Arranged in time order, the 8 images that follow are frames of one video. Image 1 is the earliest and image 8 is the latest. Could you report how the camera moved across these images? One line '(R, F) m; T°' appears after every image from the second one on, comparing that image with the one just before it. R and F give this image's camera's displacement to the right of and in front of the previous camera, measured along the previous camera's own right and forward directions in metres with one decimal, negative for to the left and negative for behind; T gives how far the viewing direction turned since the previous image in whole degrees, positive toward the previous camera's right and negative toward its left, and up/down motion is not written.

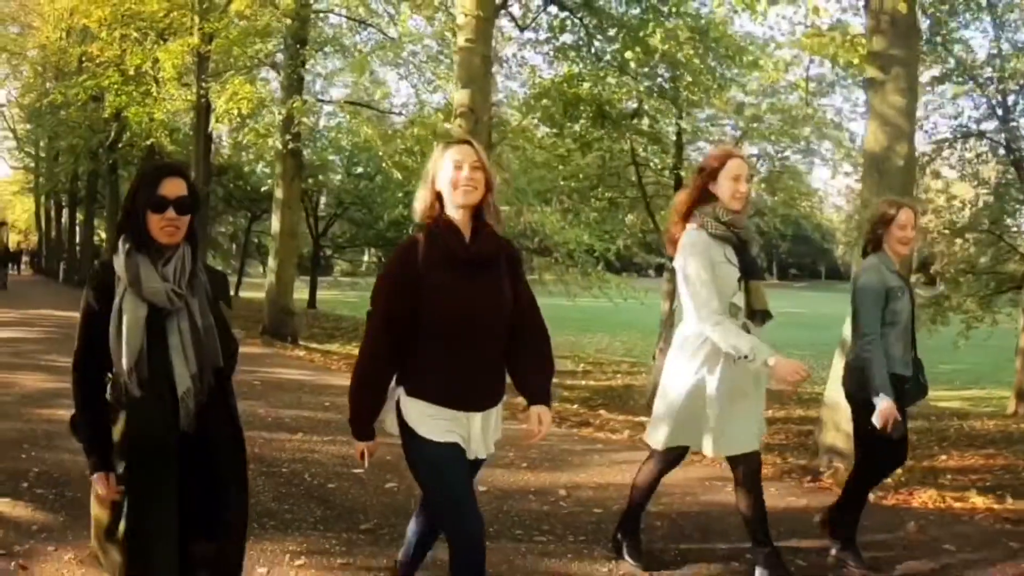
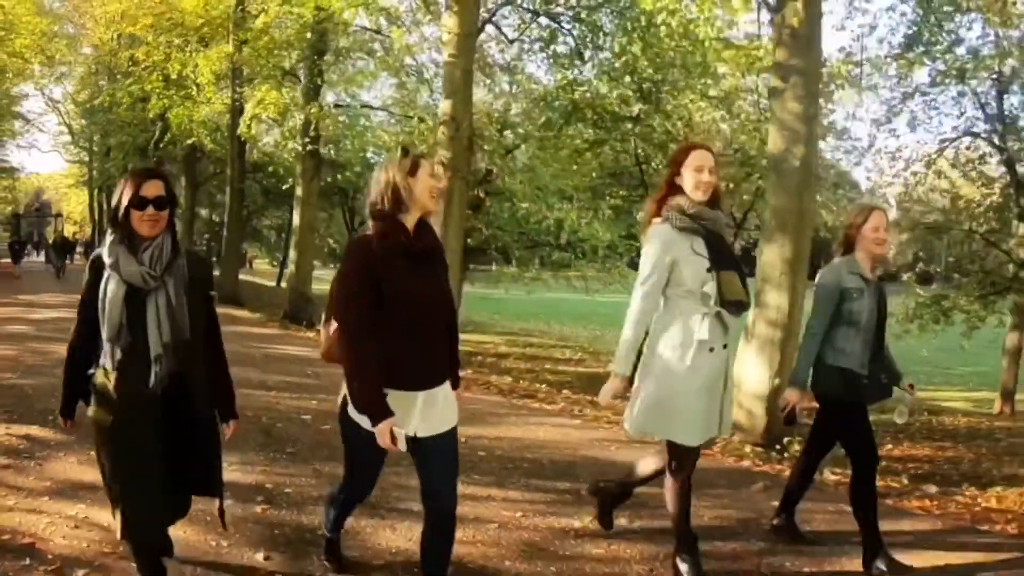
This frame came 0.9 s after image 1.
(+0.9, -1.3) m; -3°
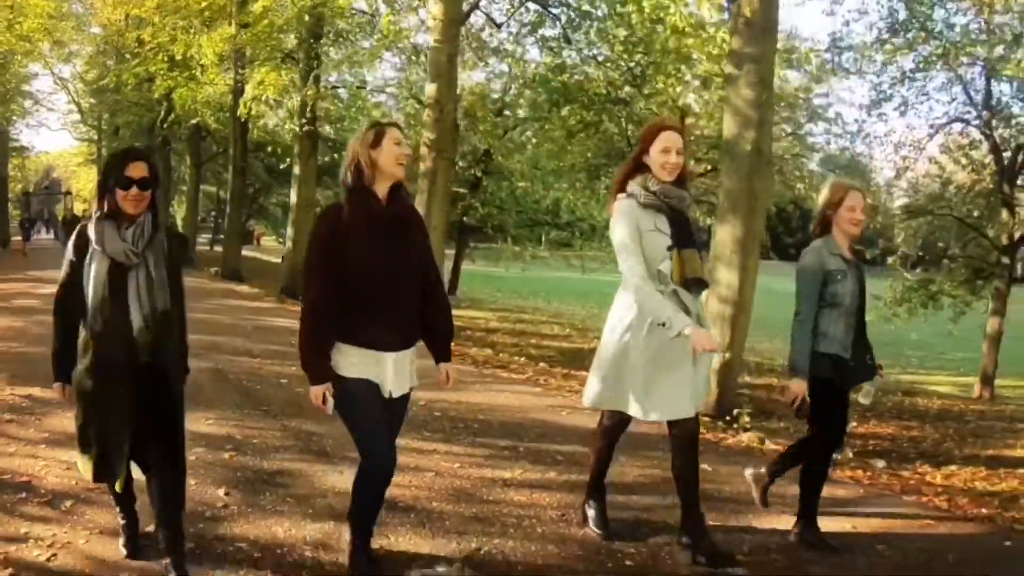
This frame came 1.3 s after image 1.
(+0.4, -0.6) m; -1°
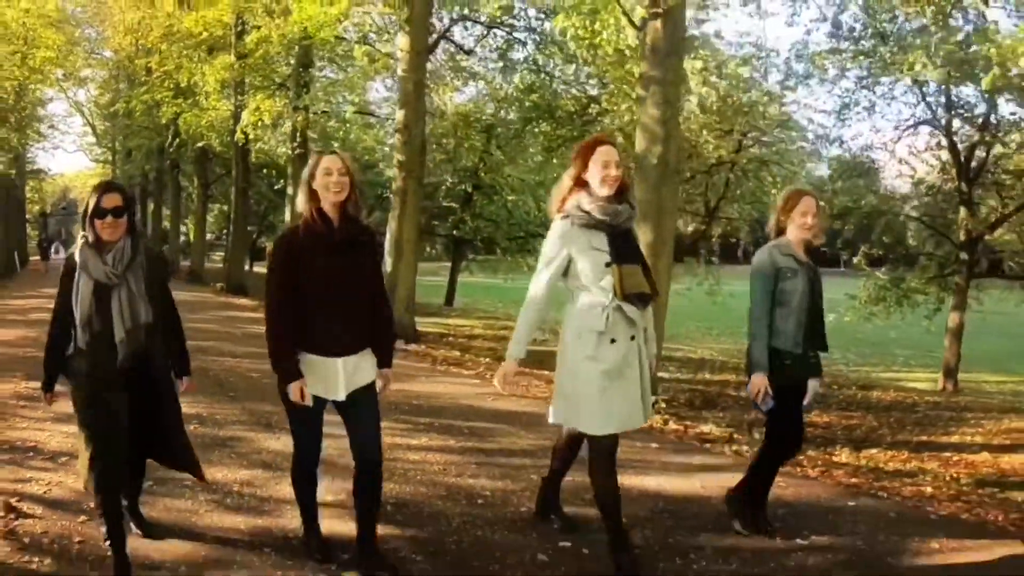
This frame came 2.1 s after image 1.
(+0.8, -1.3) m; -1°
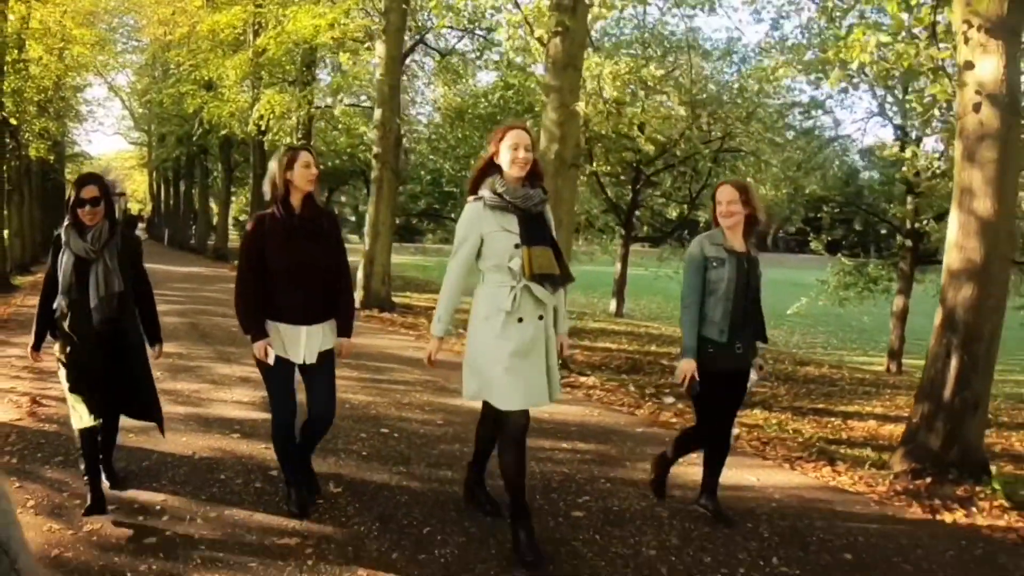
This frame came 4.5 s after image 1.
(+1.3, -2.2) m; -2°
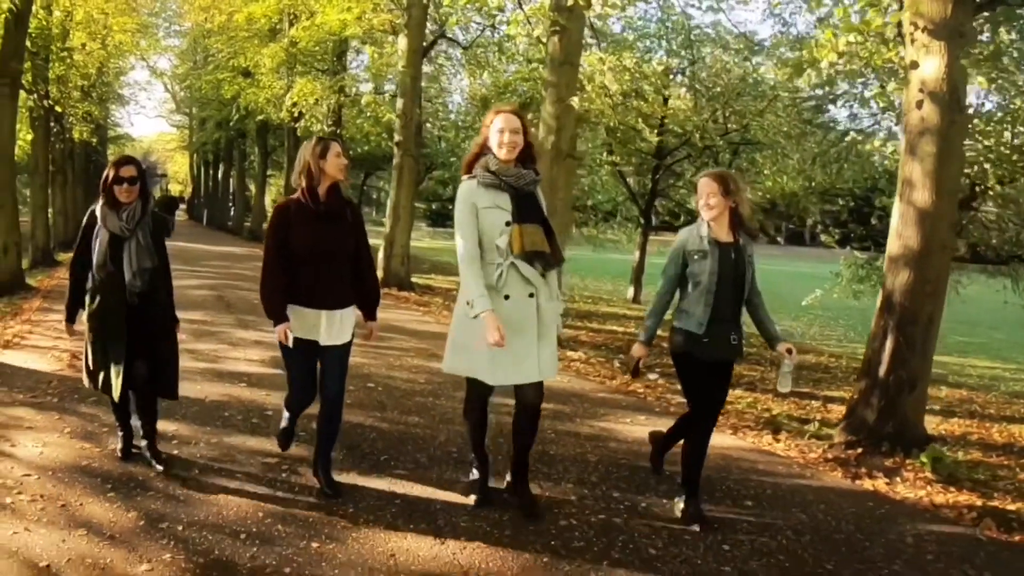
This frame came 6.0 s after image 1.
(+0.5, -1.0) m; -2°
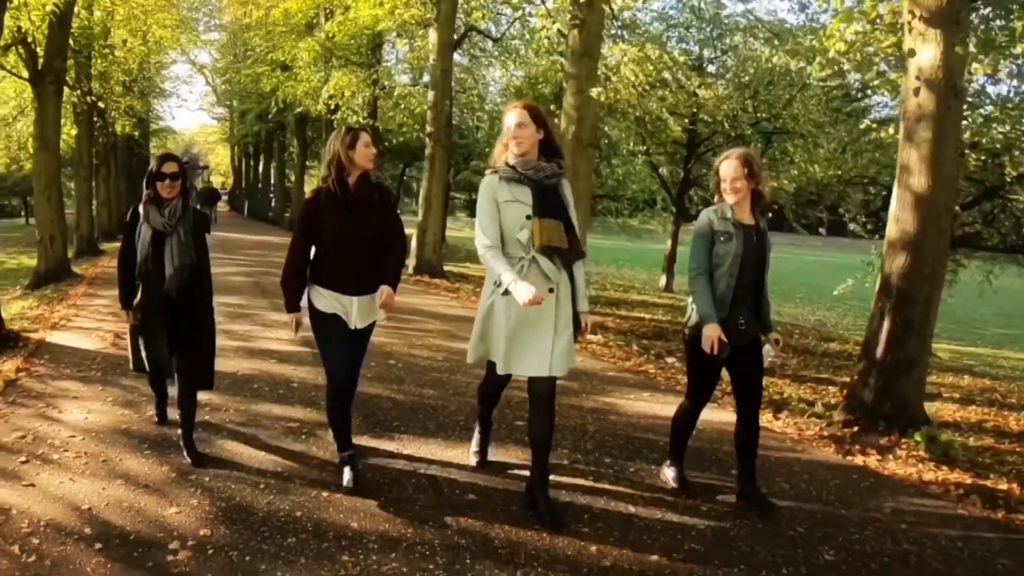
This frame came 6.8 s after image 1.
(+0.2, -0.4) m; -2°
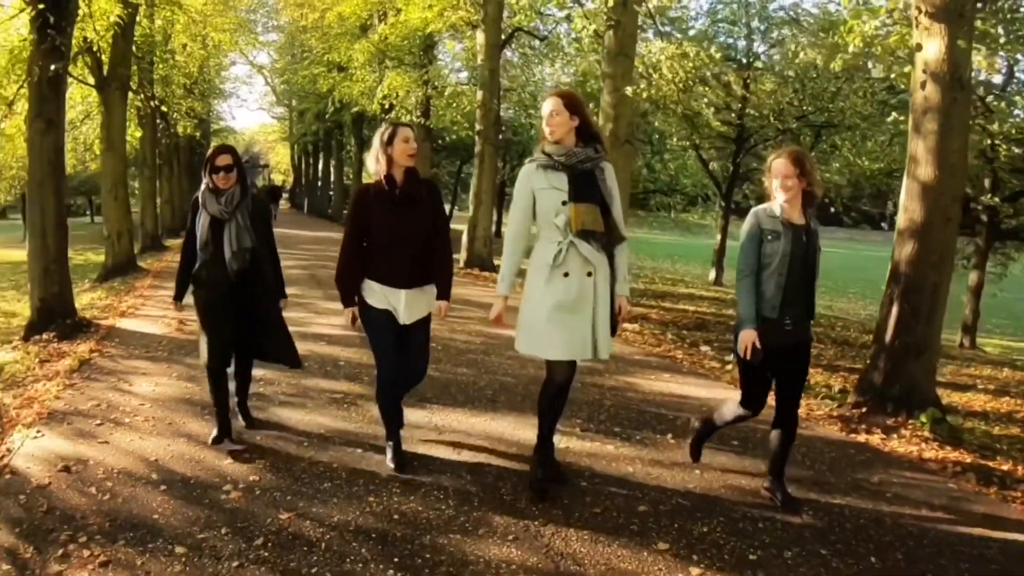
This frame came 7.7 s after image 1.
(+0.3, -0.6) m; -3°
